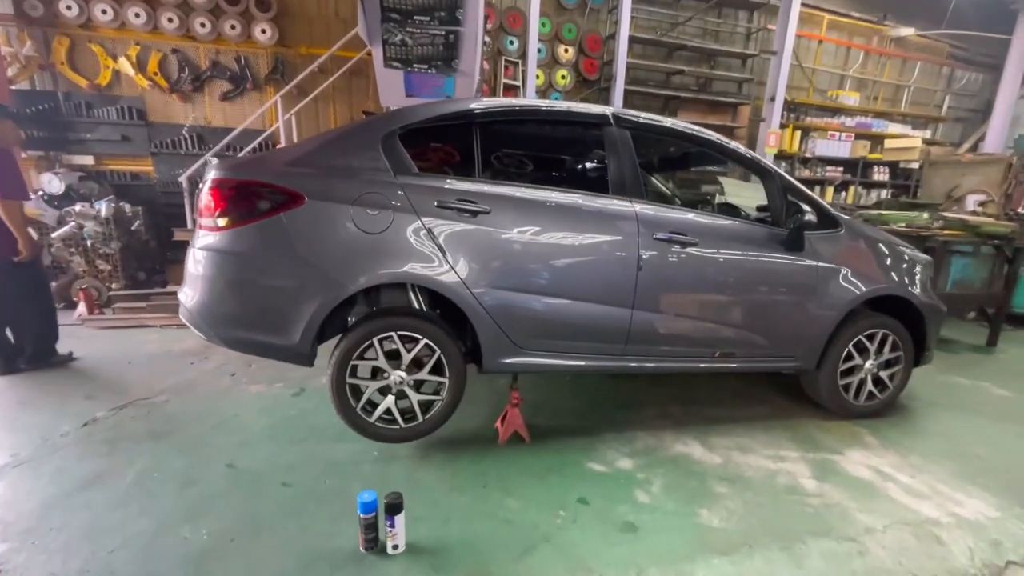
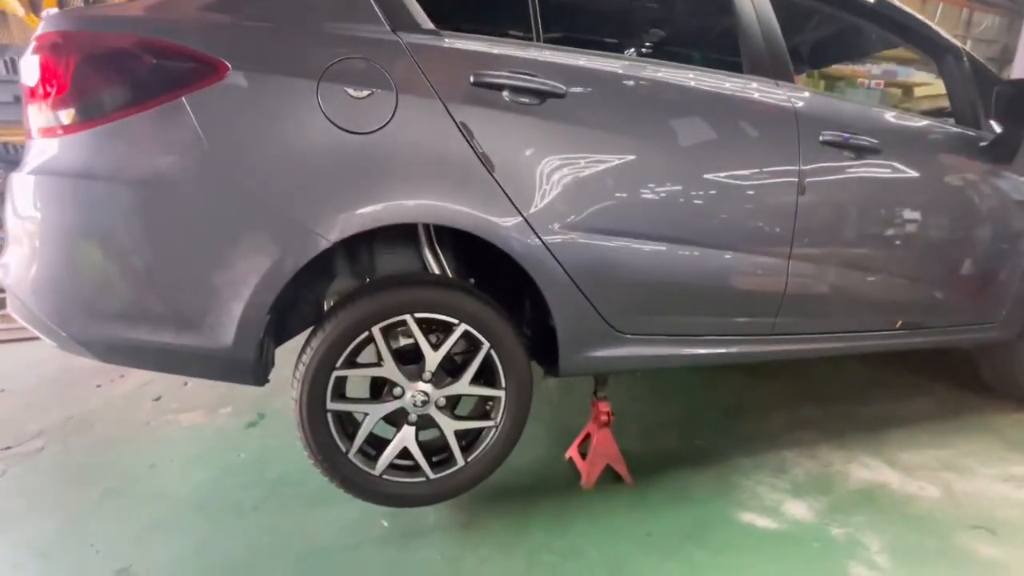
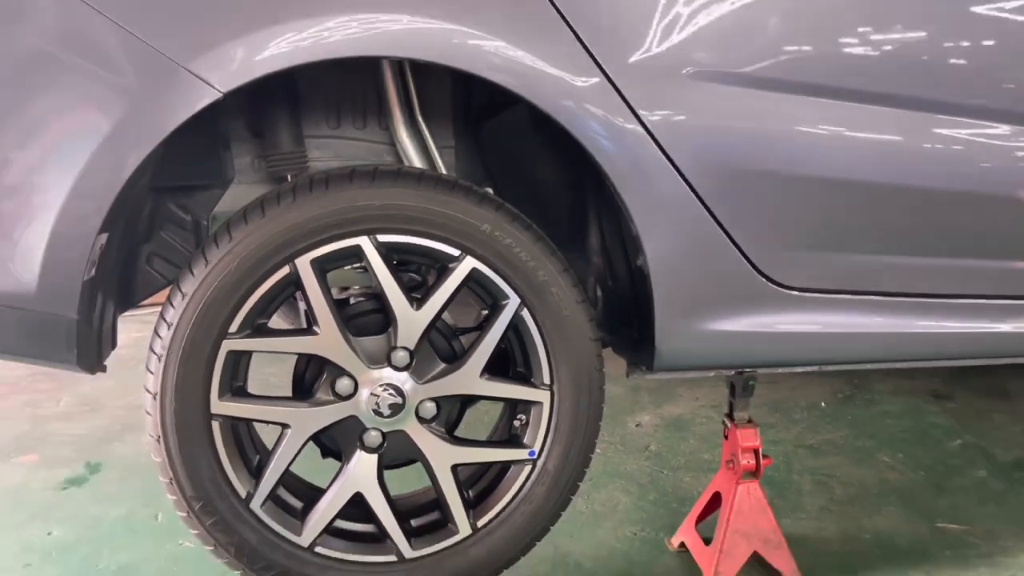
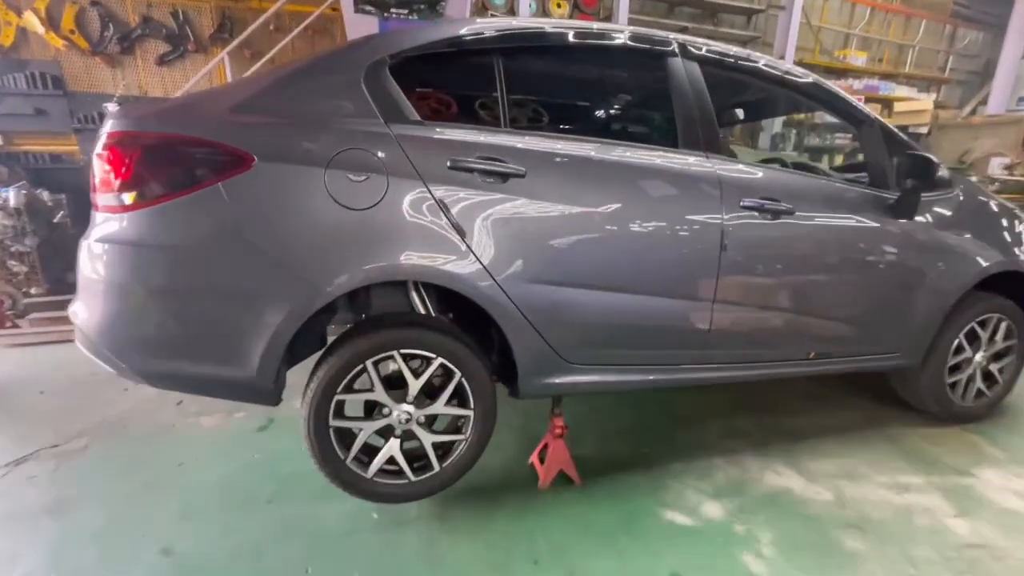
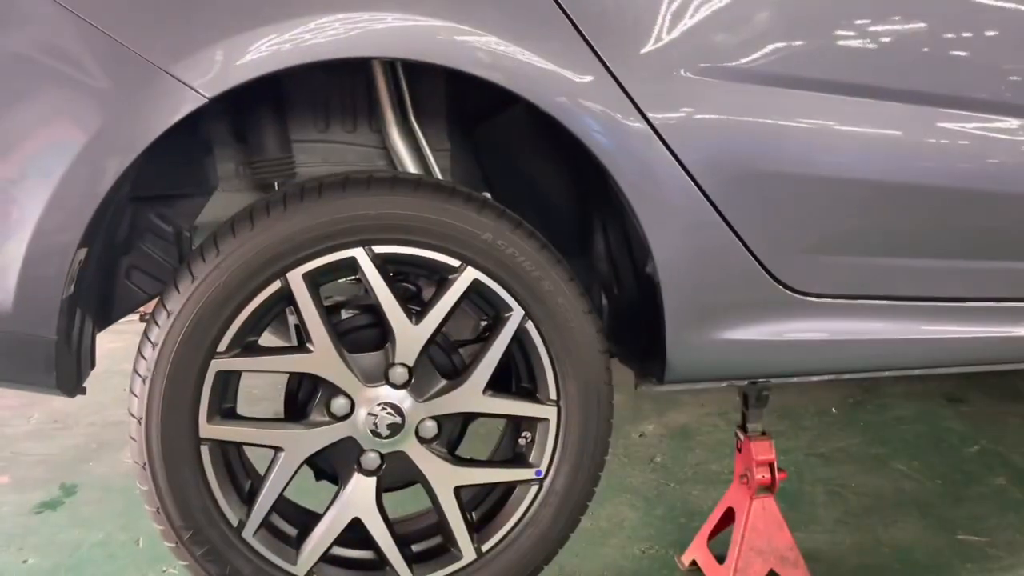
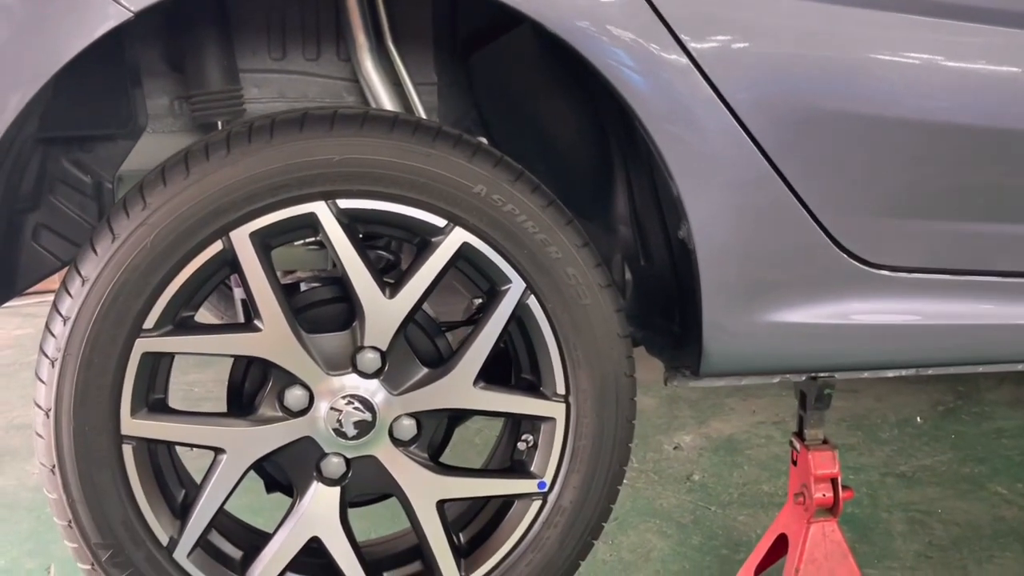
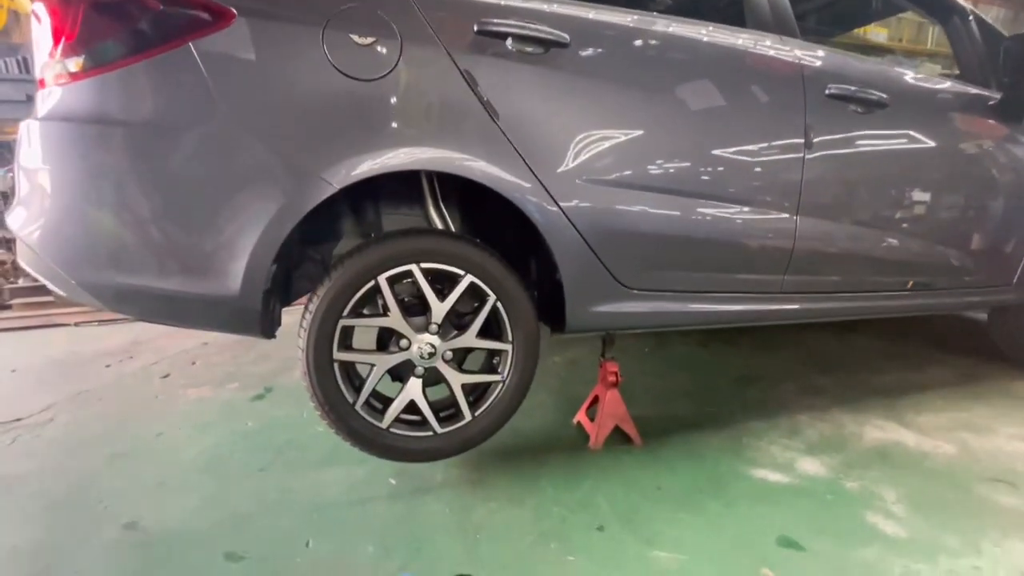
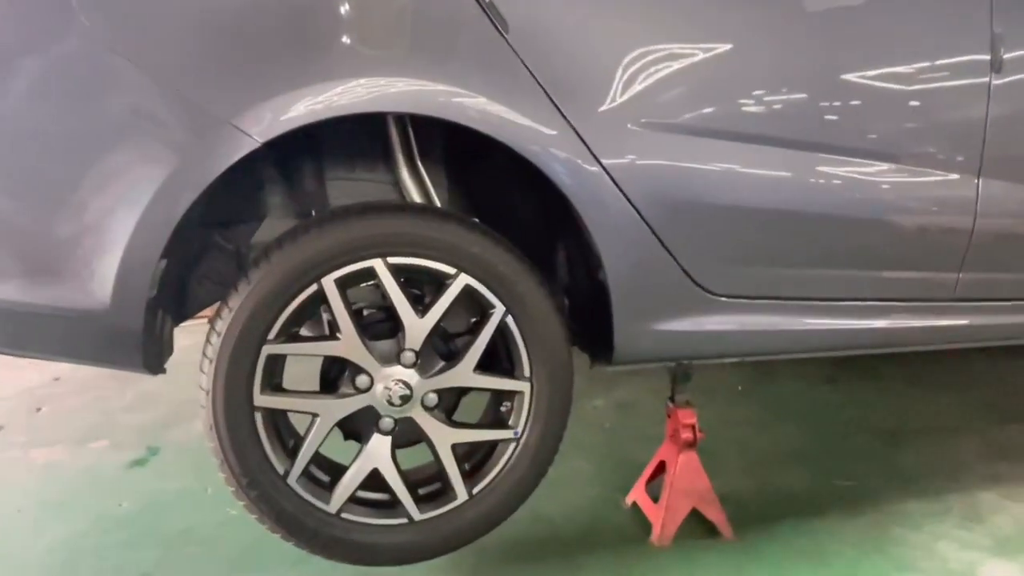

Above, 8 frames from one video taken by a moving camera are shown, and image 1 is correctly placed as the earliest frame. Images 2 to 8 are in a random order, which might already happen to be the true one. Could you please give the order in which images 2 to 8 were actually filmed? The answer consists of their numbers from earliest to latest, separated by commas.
4, 2, 7, 8, 5, 6, 3
